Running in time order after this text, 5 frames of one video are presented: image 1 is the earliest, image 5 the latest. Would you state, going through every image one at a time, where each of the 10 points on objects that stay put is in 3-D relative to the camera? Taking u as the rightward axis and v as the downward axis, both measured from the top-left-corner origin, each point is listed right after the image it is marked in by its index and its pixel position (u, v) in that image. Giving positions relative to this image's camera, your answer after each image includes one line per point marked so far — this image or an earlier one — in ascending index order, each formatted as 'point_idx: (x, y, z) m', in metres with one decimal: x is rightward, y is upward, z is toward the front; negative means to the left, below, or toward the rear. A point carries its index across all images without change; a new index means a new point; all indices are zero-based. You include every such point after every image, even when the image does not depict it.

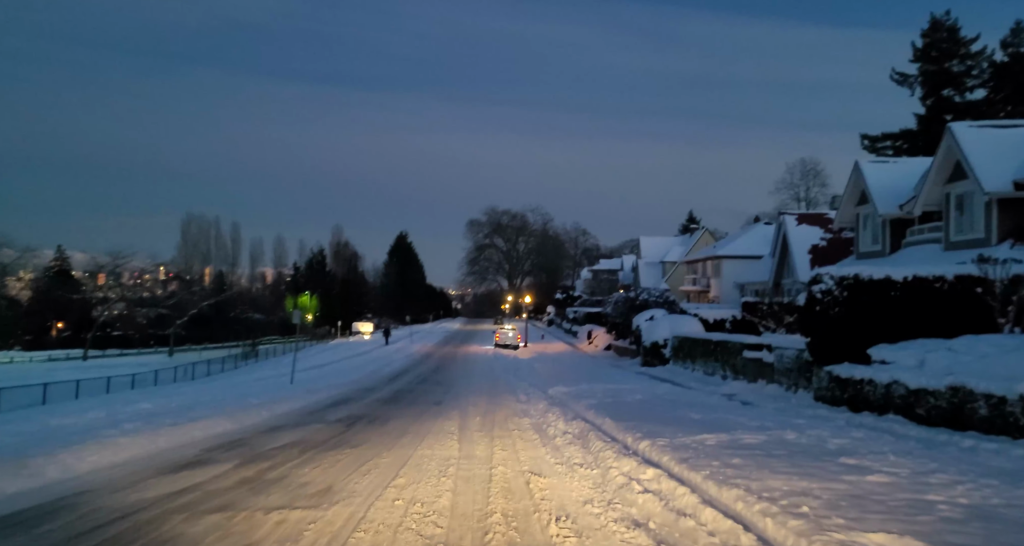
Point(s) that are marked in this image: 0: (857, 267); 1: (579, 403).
0: (+8.5, +0.1, +17.2) m
1: (+1.7, -3.4, +18.3) m
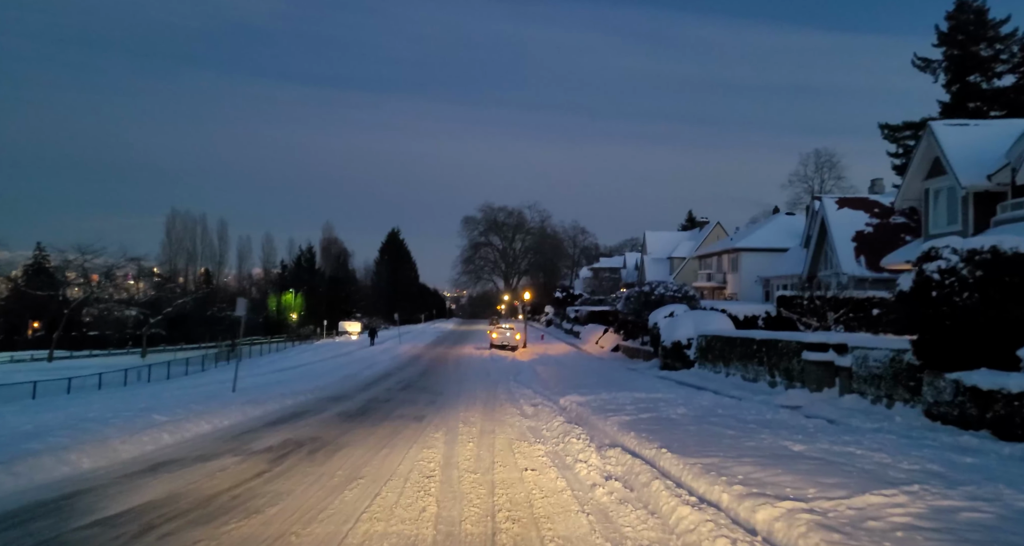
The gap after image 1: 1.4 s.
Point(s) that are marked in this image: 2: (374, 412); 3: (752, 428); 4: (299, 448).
0: (+8.6, +0.6, +12.7) m
1: (+1.8, -2.9, +13.7) m
2: (-3.3, -3.3, +16.7) m
3: (+4.0, -2.6, +11.7) m
4: (-3.2, -2.6, +10.6) m
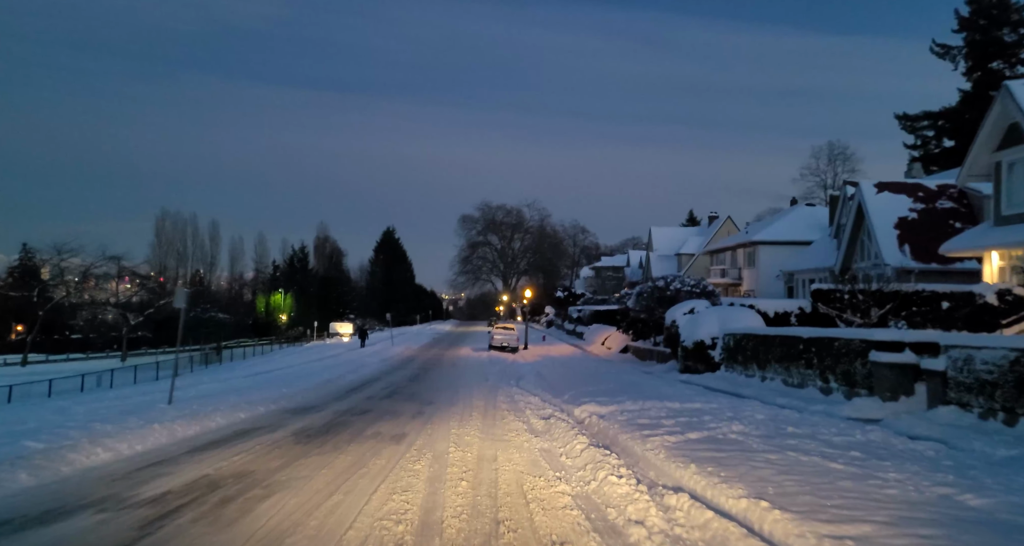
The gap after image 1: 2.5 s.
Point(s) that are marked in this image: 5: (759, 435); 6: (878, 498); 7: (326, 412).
0: (+8.7, +1.0, +9.3) m
1: (+1.9, -2.5, +10.4) m
2: (-3.2, -2.9, +13.4) m
3: (+4.1, -2.2, +8.4) m
4: (-3.1, -2.3, +7.2) m
5: (+3.7, -2.4, +10.5) m
6: (+3.2, -2.0, +6.1) m
7: (-4.2, -3.2, +16.0) m
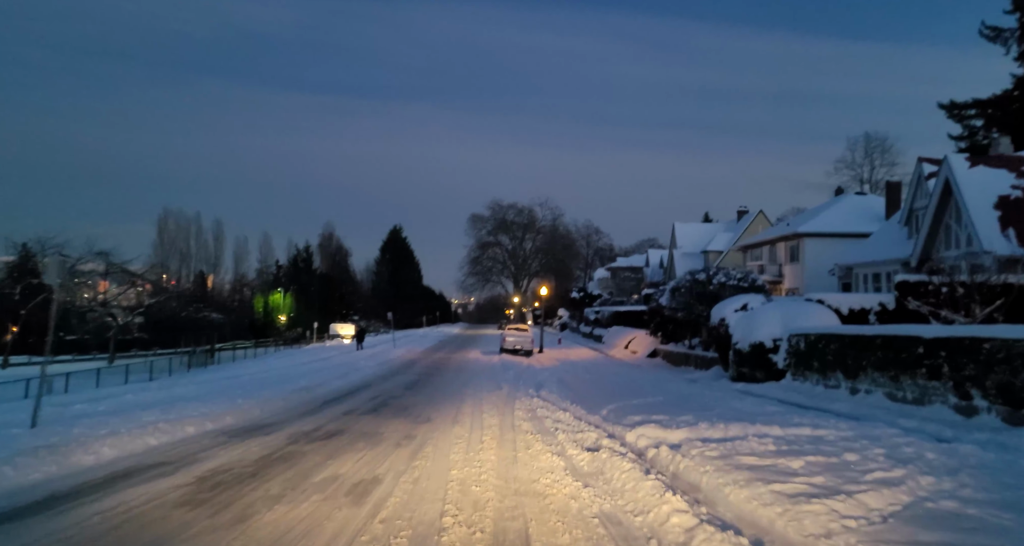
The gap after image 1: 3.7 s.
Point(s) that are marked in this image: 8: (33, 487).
0: (+9.1, +1.5, +4.7) m
1: (+2.3, -2.0, +5.8) m
2: (-2.8, -2.4, +8.8) m
3: (+4.5, -1.7, +3.8) m
4: (-2.8, -1.7, +2.7) m
5: (+4.1, -1.9, +5.9) m
6: (+3.5, -1.4, +1.5) m
7: (-3.8, -2.6, +11.5) m
8: (-4.8, -2.1, +7.1) m
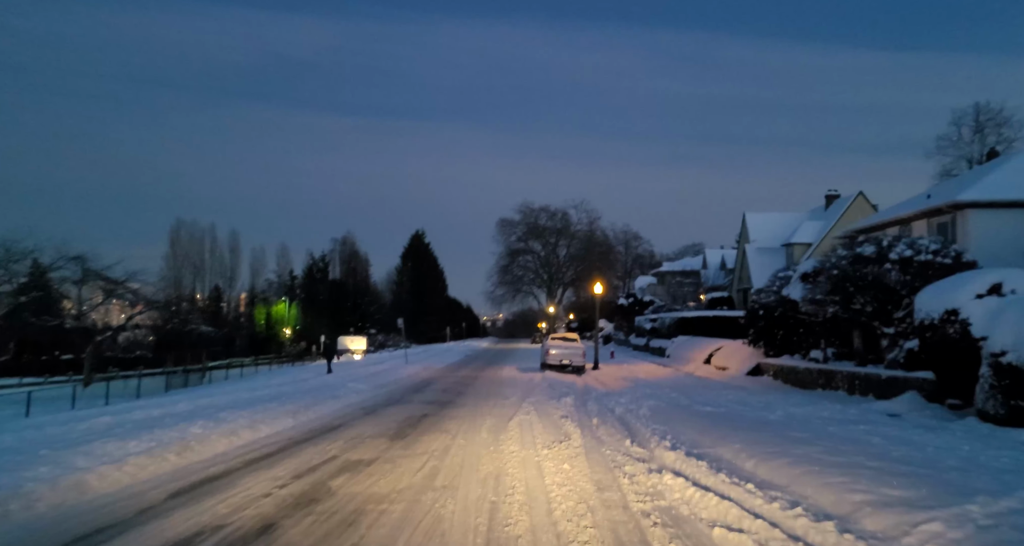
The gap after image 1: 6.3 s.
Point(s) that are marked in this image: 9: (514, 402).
0: (+9.6, +2.8, -5.7) m
1: (+2.9, -0.7, -4.4) m
2: (-2.0, -1.3, -1.2) m
3: (+5.0, -0.4, -6.5) m
4: (-2.3, -0.4, -7.3) m
5: (+4.7, -0.7, -4.4) m
6: (+4.0, -0.1, -8.7) m
7: (-2.9, -1.6, +1.5) m
8: (-4.1, -1.0, -2.8) m
9: (+0.1, -3.7, +19.9) m
